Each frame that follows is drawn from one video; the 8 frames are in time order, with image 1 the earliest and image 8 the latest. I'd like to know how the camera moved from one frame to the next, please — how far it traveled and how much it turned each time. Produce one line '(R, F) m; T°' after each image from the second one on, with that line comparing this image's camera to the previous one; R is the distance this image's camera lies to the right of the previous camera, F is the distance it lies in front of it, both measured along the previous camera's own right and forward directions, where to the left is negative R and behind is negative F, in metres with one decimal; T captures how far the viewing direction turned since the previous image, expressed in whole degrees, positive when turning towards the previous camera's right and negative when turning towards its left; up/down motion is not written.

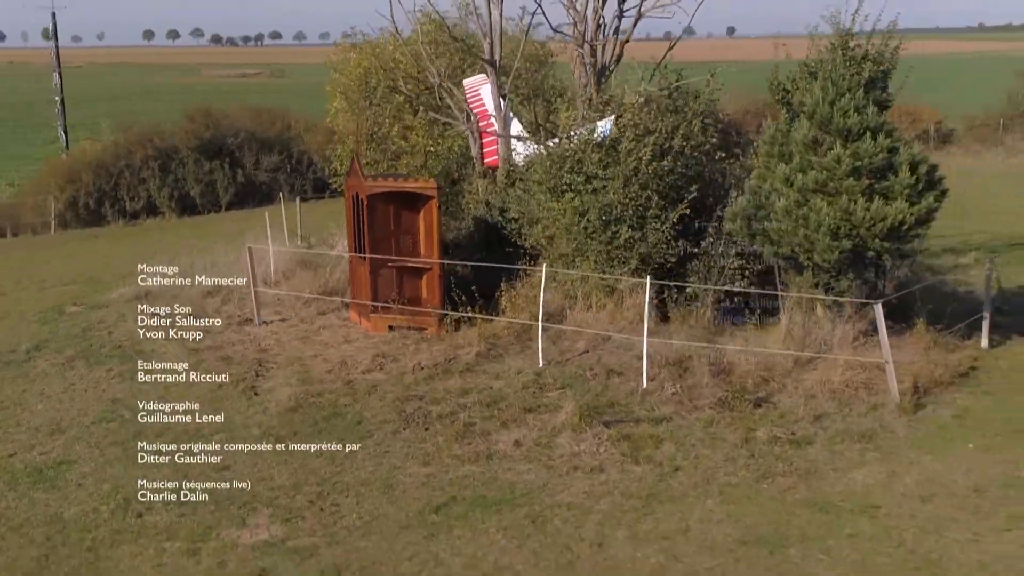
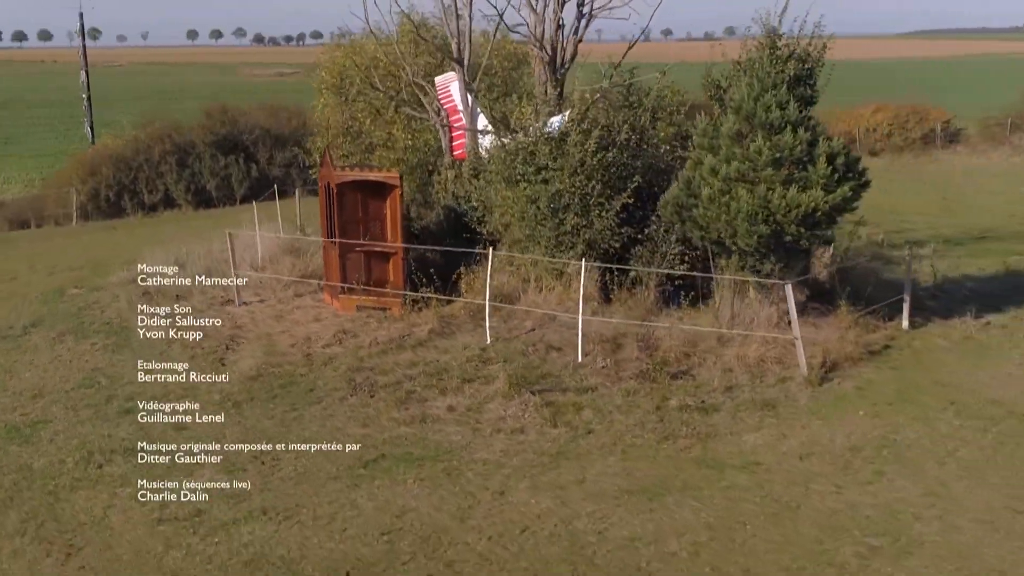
(+0.7, -0.8) m; -2°
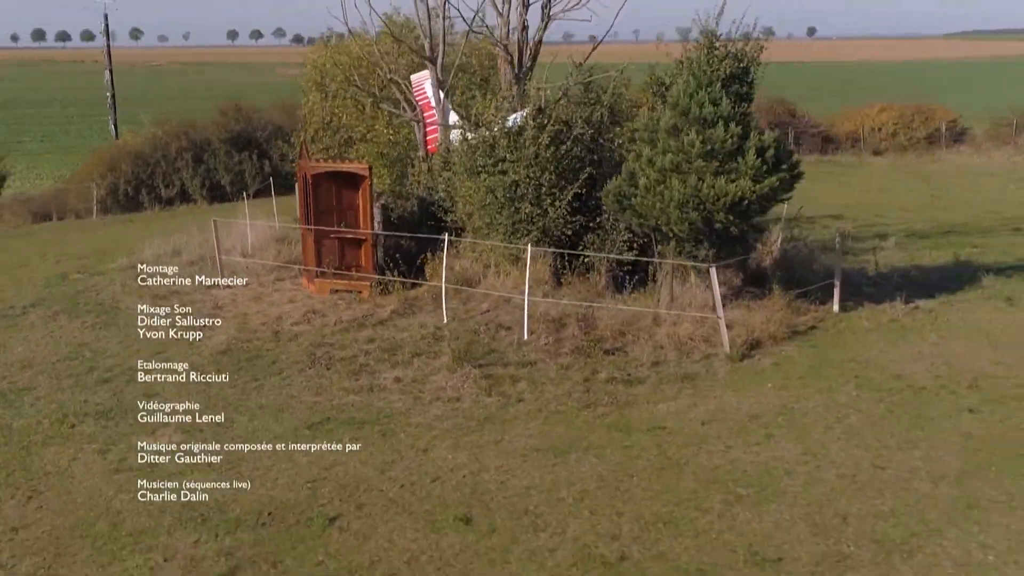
(+0.7, -0.9) m; -2°
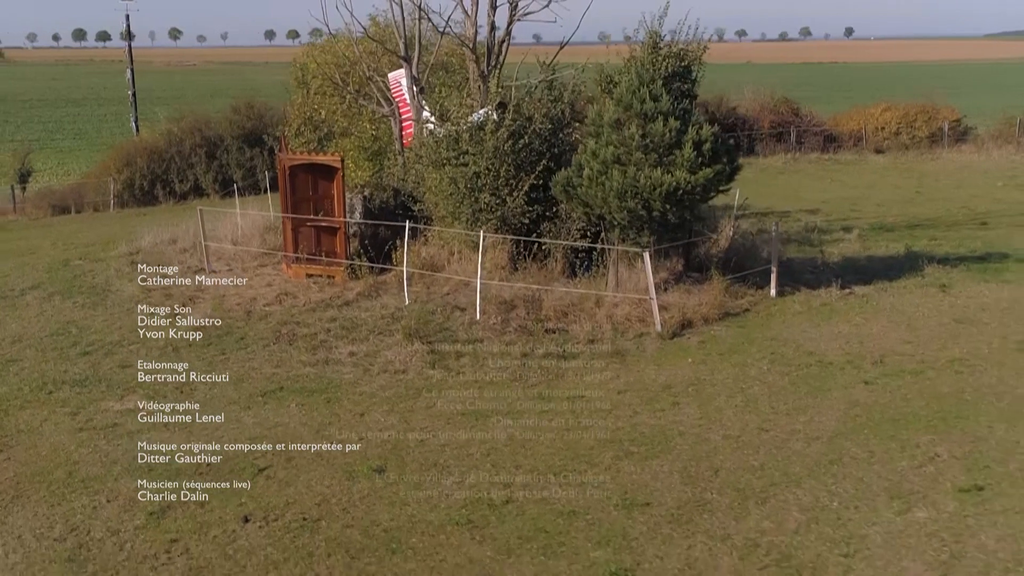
(+0.7, -0.9) m; -2°
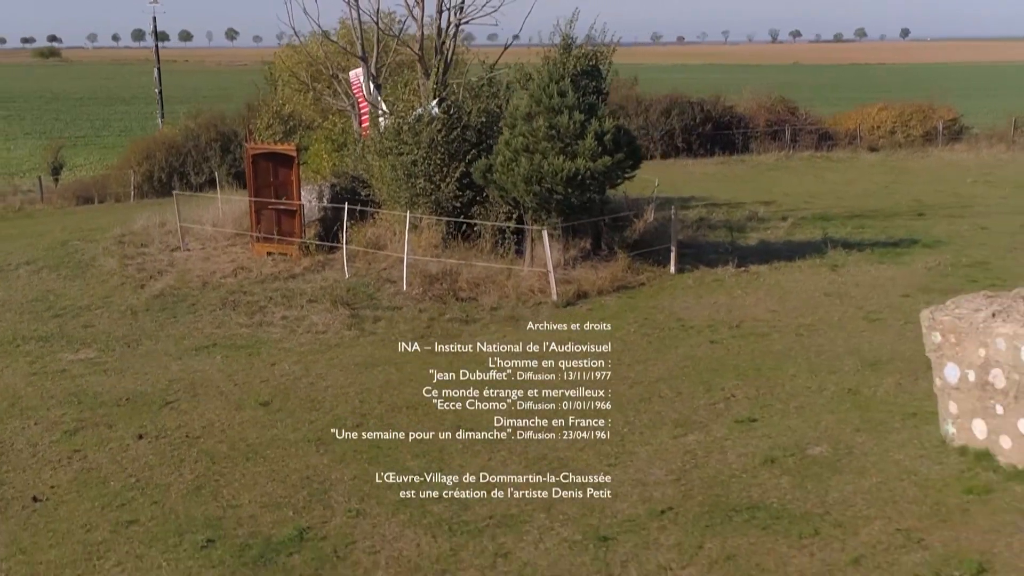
(+1.3, -1.6) m; -2°
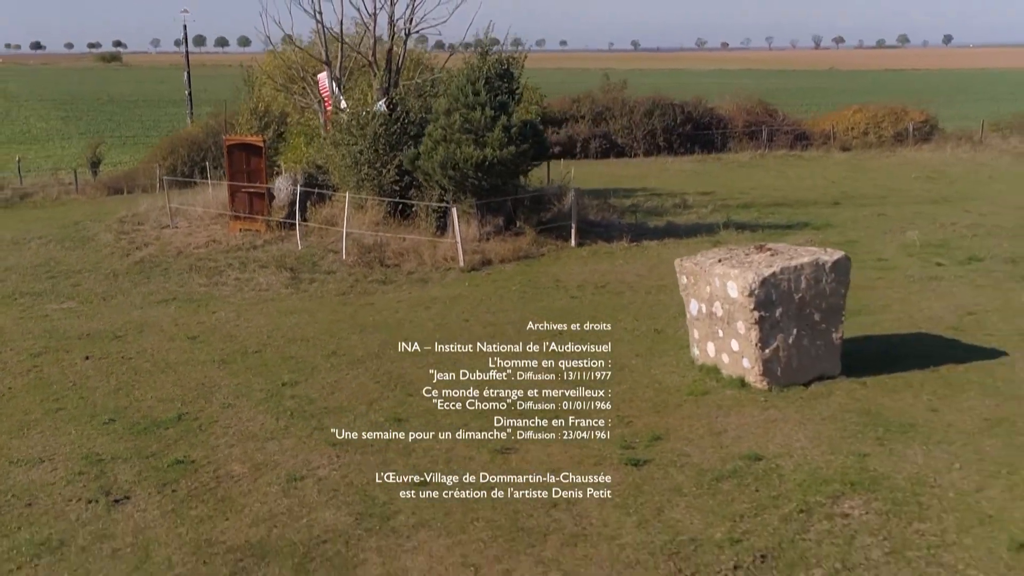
(+1.6, -2.5) m; -3°
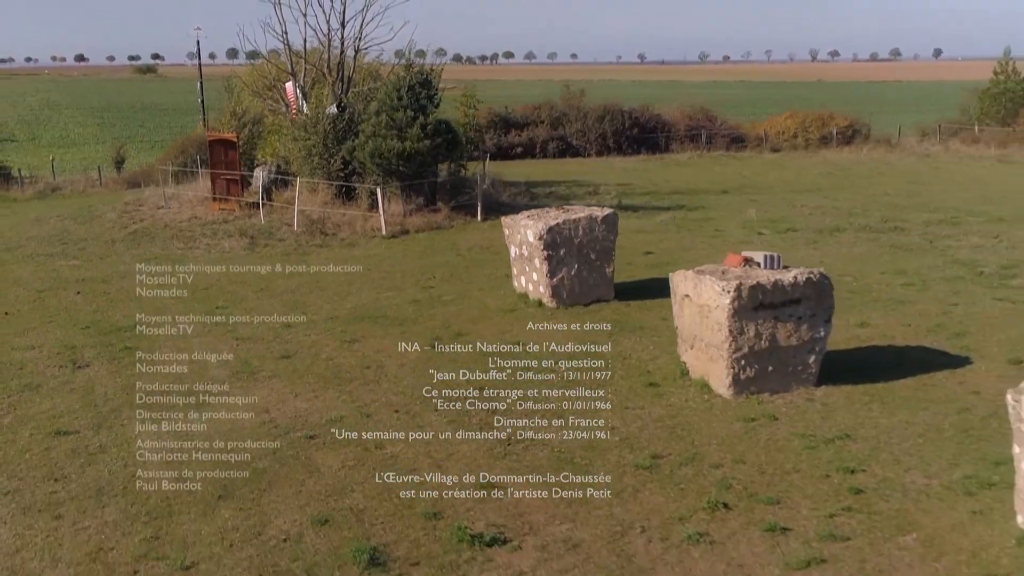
(+1.7, -4.0) m; -2°
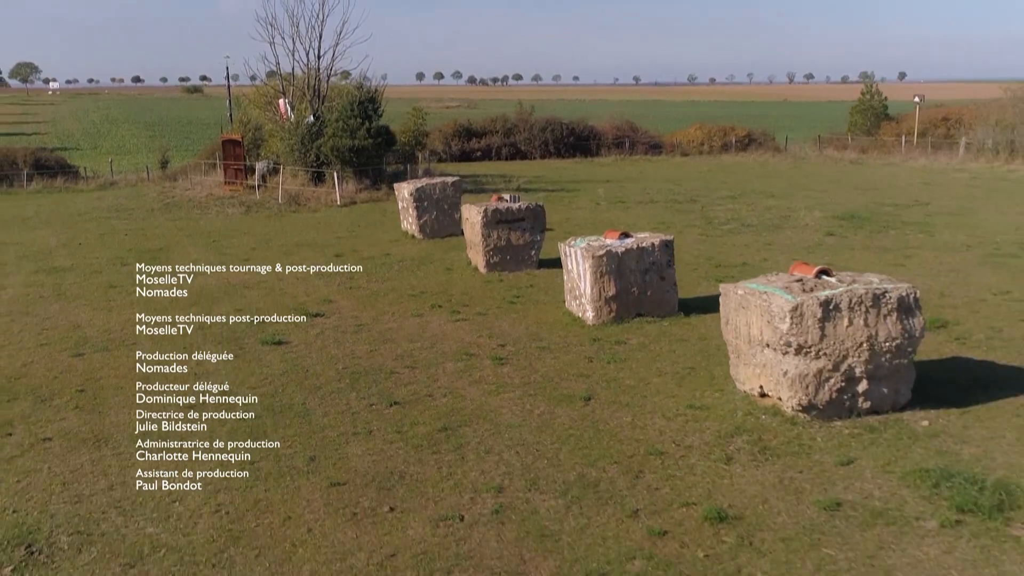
(+2.5, -8.2) m; -2°
